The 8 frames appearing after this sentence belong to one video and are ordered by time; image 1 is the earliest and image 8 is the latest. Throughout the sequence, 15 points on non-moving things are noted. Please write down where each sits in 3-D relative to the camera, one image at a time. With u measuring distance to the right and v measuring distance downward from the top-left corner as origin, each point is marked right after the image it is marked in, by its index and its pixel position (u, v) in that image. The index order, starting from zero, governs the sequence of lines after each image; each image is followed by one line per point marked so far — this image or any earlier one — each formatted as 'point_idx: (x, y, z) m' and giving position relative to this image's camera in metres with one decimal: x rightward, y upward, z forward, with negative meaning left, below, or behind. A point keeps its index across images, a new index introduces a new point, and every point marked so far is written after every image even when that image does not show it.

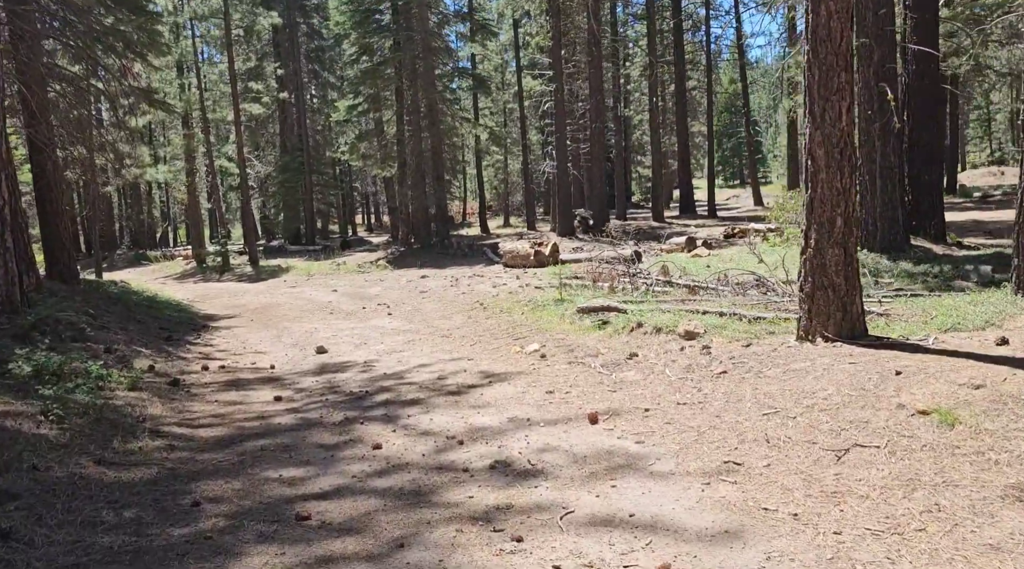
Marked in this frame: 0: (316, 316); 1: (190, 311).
0: (-3.3, -0.5, +16.5) m
1: (-6.0, -0.5, +18.1) m
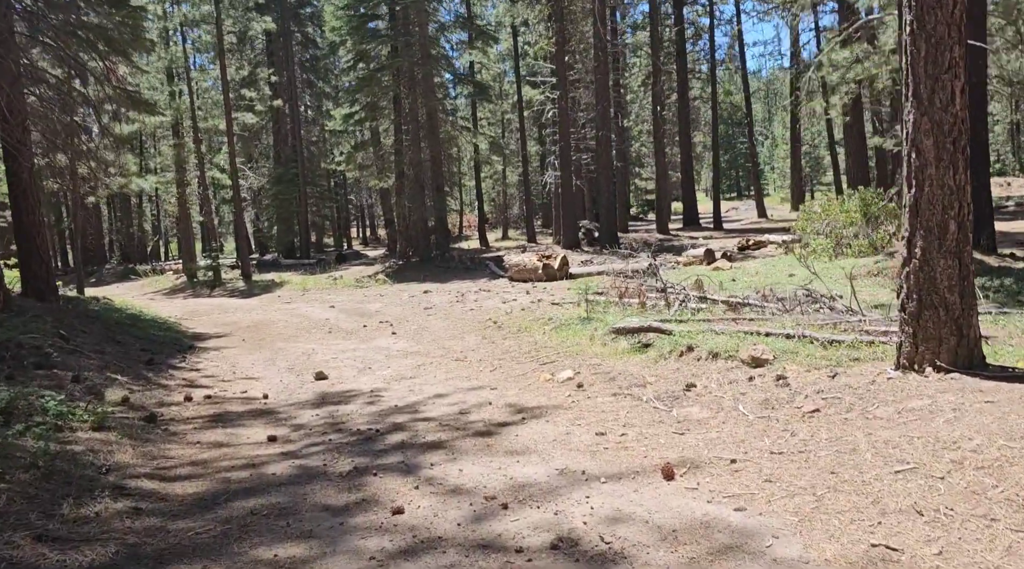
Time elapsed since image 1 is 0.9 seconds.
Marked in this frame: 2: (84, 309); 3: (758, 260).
0: (-3.1, -0.7, +15.3) m
1: (-5.8, -0.8, +16.9) m
2: (-7.2, -0.4, +16.5) m
3: (+4.8, +0.5, +19.2) m
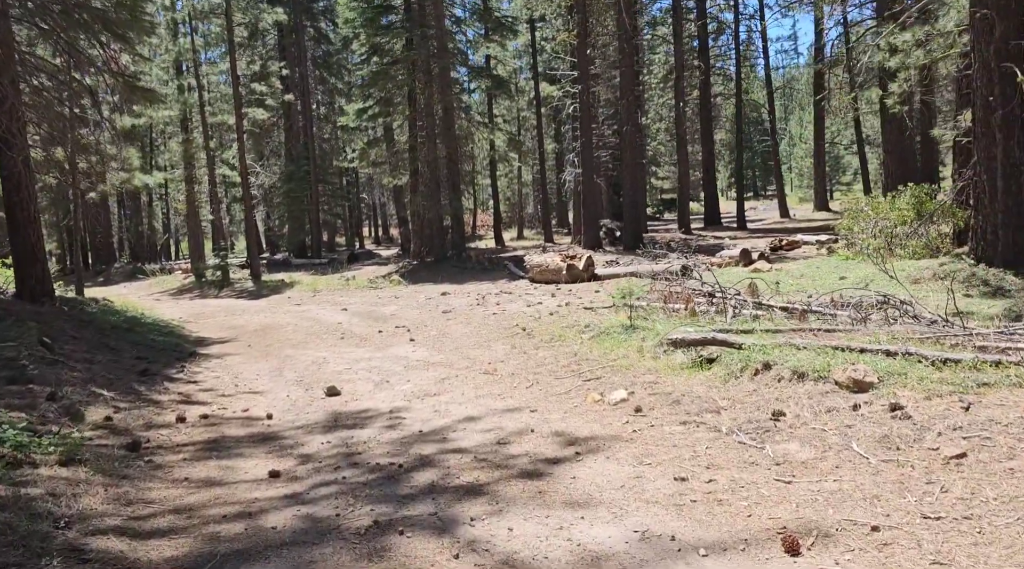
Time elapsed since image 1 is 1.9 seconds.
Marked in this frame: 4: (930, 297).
0: (-2.7, -0.8, +14.2) m
1: (-5.4, -0.8, +15.8) m
2: (-6.8, -0.4, +15.4) m
3: (+5.3, +0.4, +18.0) m
4: (+4.7, -0.1, +11.0) m
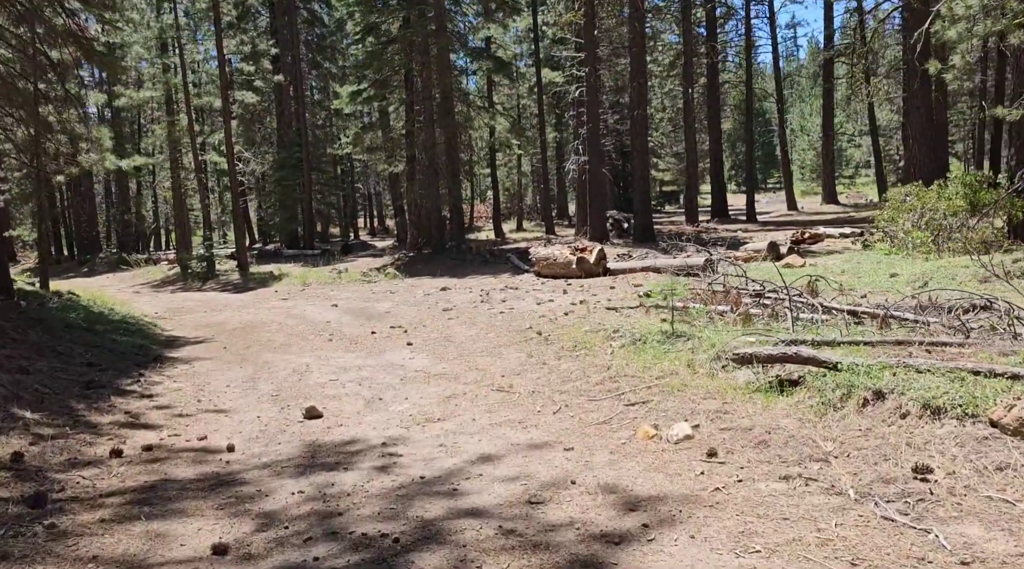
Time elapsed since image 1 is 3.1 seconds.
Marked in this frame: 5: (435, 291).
0: (-2.6, -0.7, +12.6) m
1: (-5.2, -0.7, +14.2) m
2: (-6.7, -0.3, +13.8) m
3: (+5.4, +0.5, +16.4) m
4: (+4.8, -0.1, +9.4) m
5: (-1.4, -0.1, +18.2) m
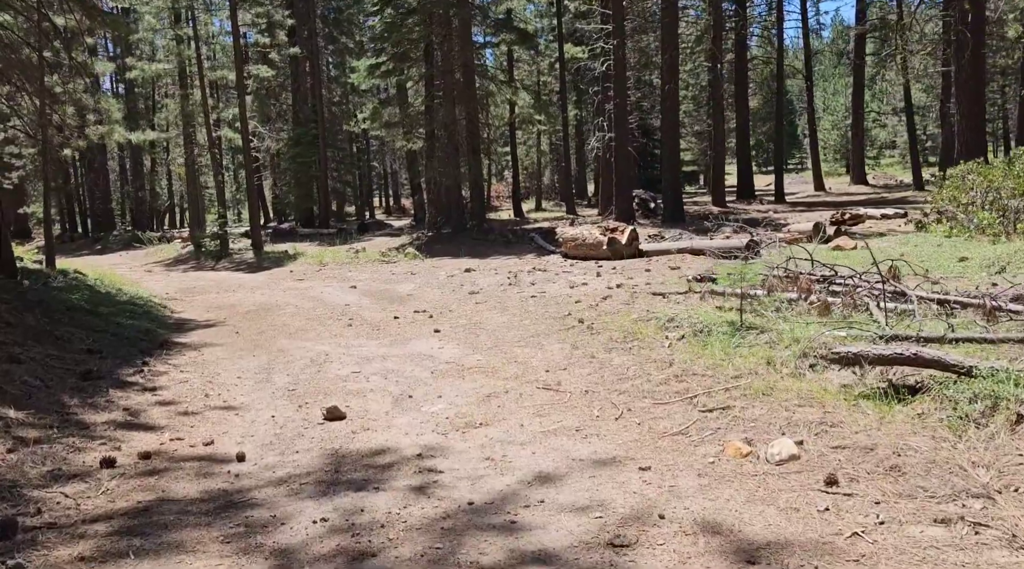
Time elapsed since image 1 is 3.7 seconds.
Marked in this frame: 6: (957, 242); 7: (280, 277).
0: (-2.2, -0.5, +11.7) m
1: (-4.8, -0.4, +13.3) m
2: (-6.2, 0.0, +13.0) m
3: (+5.8, +0.7, +15.4) m
4: (+5.2, 0.0, +8.4) m
5: (-0.9, +0.2, +17.3) m
6: (+5.9, +0.6, +13.1) m
7: (-4.6, +0.1, +19.4) m
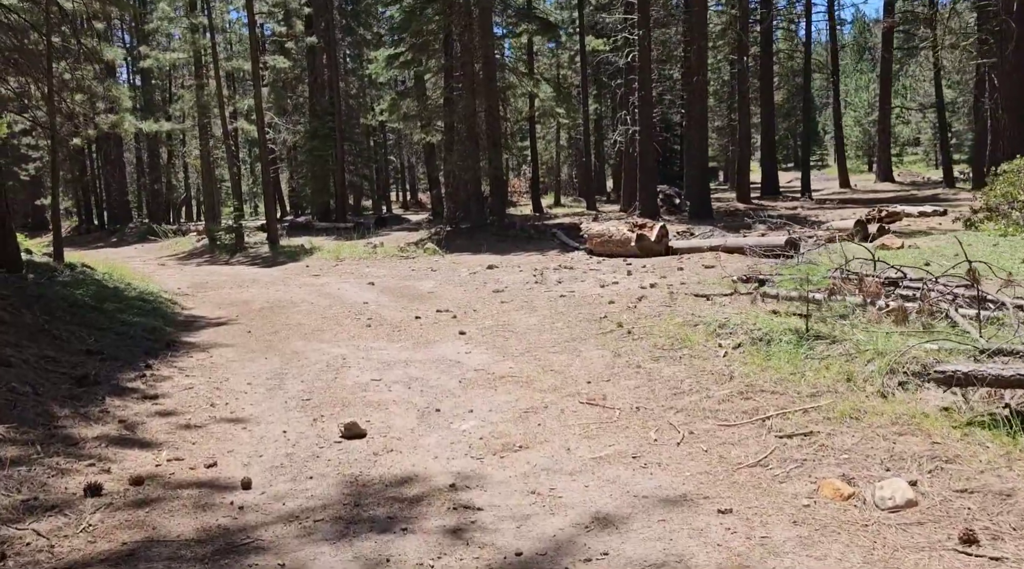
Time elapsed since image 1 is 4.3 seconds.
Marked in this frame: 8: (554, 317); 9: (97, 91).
0: (-1.9, -0.4, +11.0) m
1: (-4.5, -0.3, +12.7) m
2: (-5.9, +0.1, +12.4) m
3: (+6.2, +0.7, +14.6) m
4: (+5.5, -0.1, +7.6) m
5: (-0.5, +0.3, +16.6) m
6: (+6.3, +0.5, +12.2) m
7: (-4.1, +0.2, +18.7) m
8: (+0.4, -0.3, +9.9) m
9: (-7.4, +3.4, +17.4) m
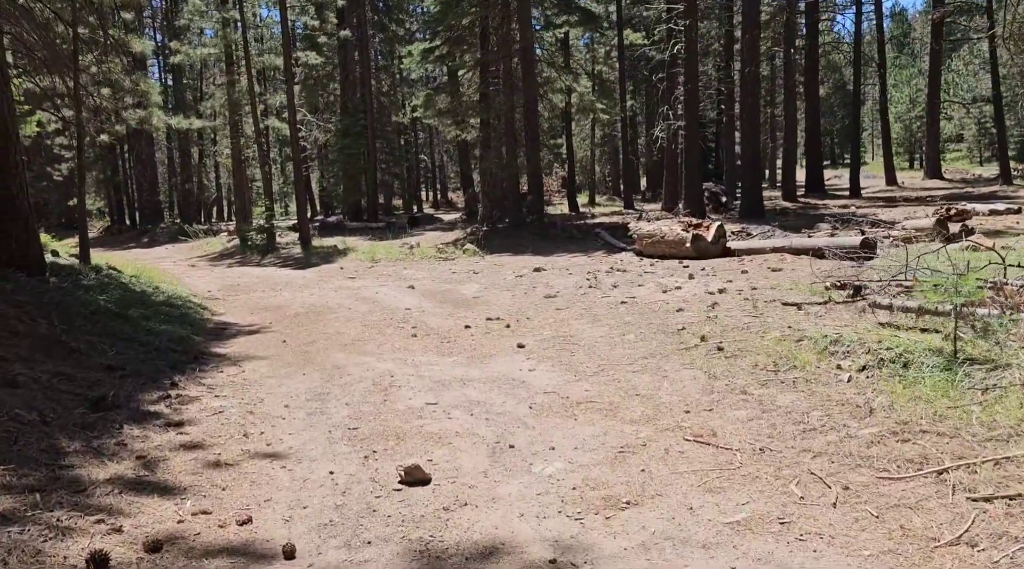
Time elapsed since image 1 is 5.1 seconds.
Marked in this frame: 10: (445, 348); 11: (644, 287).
0: (-1.3, -0.5, +10.1) m
1: (-3.8, -0.4, +11.8) m
2: (-5.3, 0.0, +11.5) m
3: (+6.9, +0.7, +13.4) m
4: (+6.0, -0.1, +6.4) m
5: (+0.2, +0.2, +15.6) m
6: (+6.9, +0.5, +11.1) m
7: (-3.3, +0.2, +17.8) m
8: (+1.0, -0.4, +8.9) m
9: (-6.6, +3.4, +16.6) m
10: (-0.6, -0.6, +8.7) m
11: (+1.7, 0.0, +12.6) m
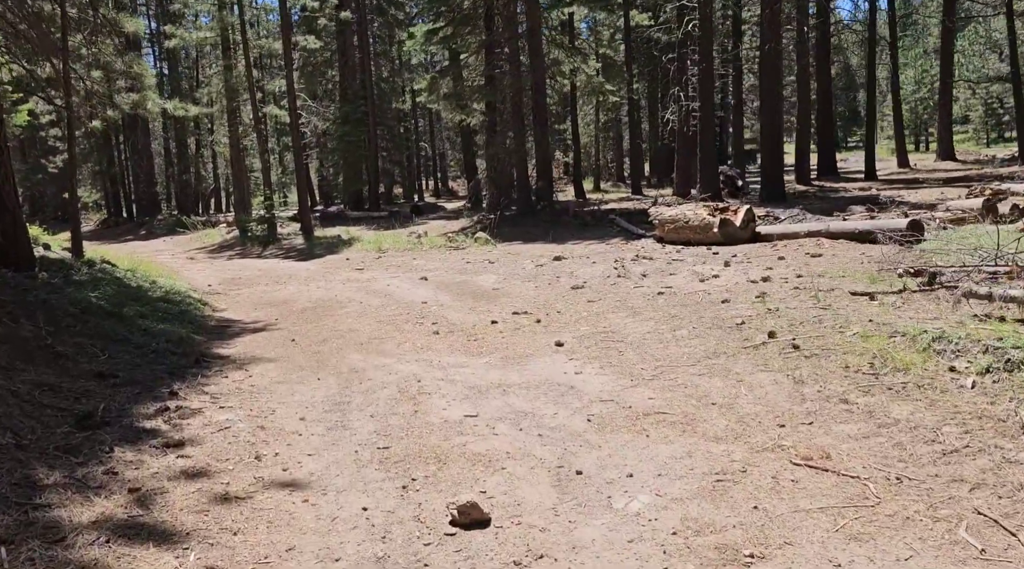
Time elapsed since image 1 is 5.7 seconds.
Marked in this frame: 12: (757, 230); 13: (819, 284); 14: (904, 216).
0: (-1.0, -0.4, +9.2) m
1: (-3.5, -0.3, +10.9) m
2: (-5.0, 0.0, +10.6) m
3: (+7.2, +0.9, +12.5) m
4: (+6.2, 0.0, +5.6) m
5: (+0.5, +0.4, +14.7) m
6: (+7.2, +0.6, +10.2) m
7: (-3.0, +0.3, +17.0) m
8: (+1.3, -0.3, +8.0) m
9: (-6.3, +3.5, +15.7) m
10: (-0.3, -0.5, +7.8) m
11: (+2.0, +0.1, +11.7) m
12: (+3.9, +0.9, +15.4) m
13: (+2.9, 0.0, +9.2) m
14: (+5.6, +1.0, +14.0) m
